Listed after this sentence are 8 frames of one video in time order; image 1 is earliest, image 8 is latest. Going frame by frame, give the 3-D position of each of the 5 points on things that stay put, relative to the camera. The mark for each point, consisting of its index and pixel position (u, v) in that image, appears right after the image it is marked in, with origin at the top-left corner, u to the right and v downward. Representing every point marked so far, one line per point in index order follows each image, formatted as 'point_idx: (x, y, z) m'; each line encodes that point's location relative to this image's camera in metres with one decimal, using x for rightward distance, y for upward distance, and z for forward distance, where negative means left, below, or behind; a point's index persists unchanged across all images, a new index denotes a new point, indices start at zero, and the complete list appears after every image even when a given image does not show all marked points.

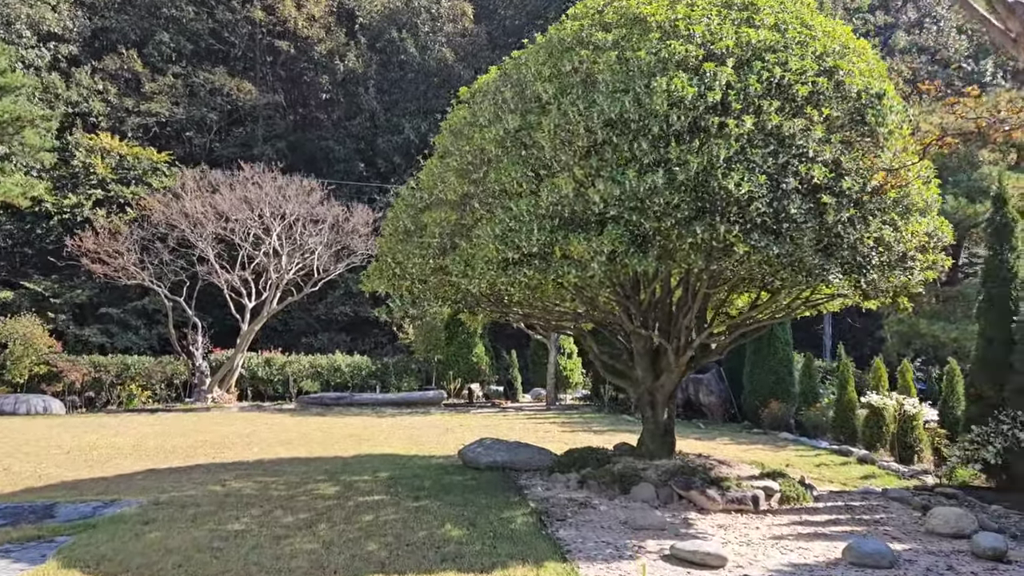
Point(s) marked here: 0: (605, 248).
0: (+0.6, +0.3, +5.6) m
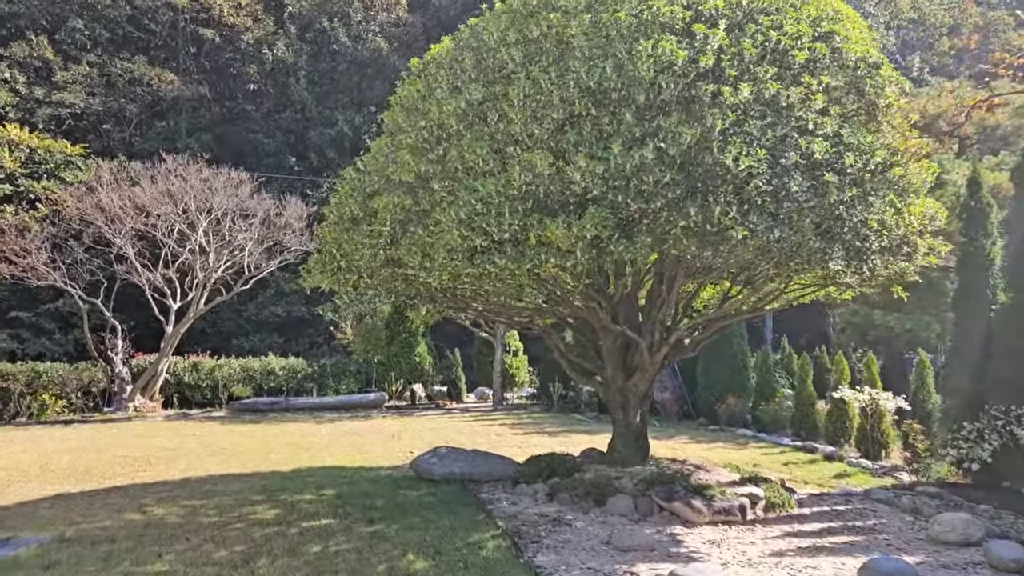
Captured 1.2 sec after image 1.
0: (+0.4, +0.3, +4.9) m
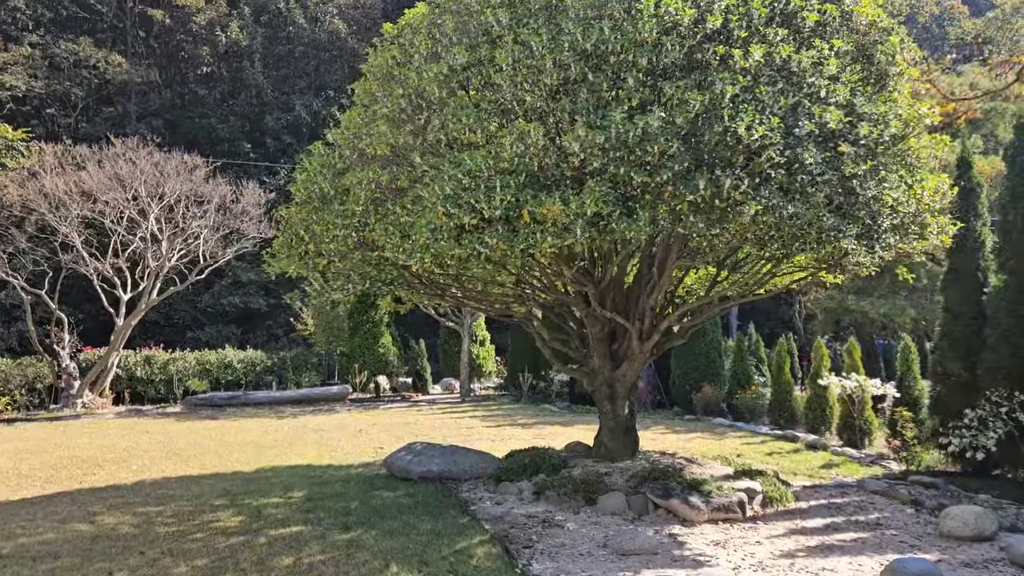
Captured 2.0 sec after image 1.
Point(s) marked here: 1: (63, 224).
0: (+0.4, +0.4, +4.5) m
1: (-7.7, +1.1, +14.5) m
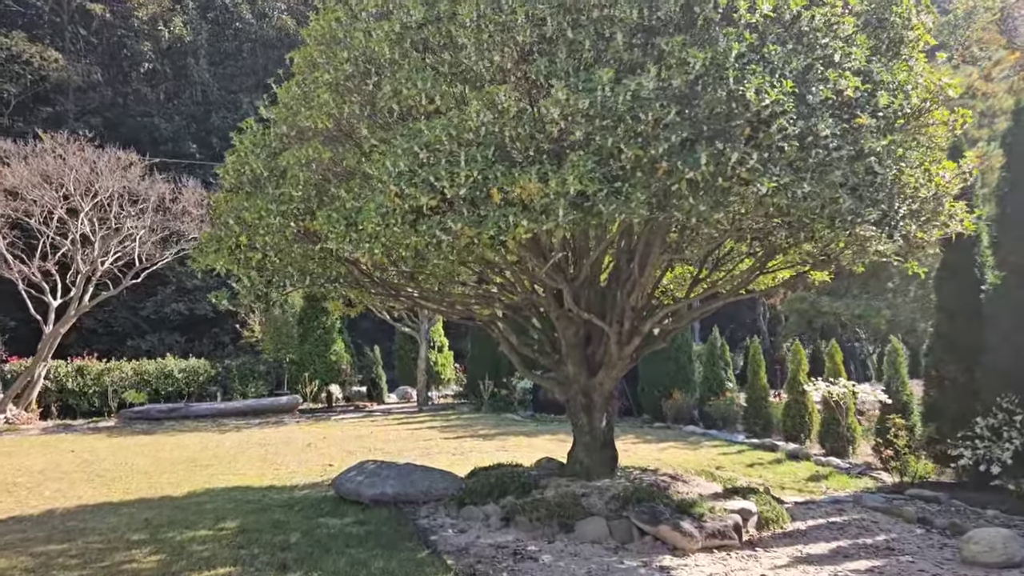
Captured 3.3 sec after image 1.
0: (+0.3, +0.4, +3.7) m
1: (-8.3, +1.0, +13.3) m
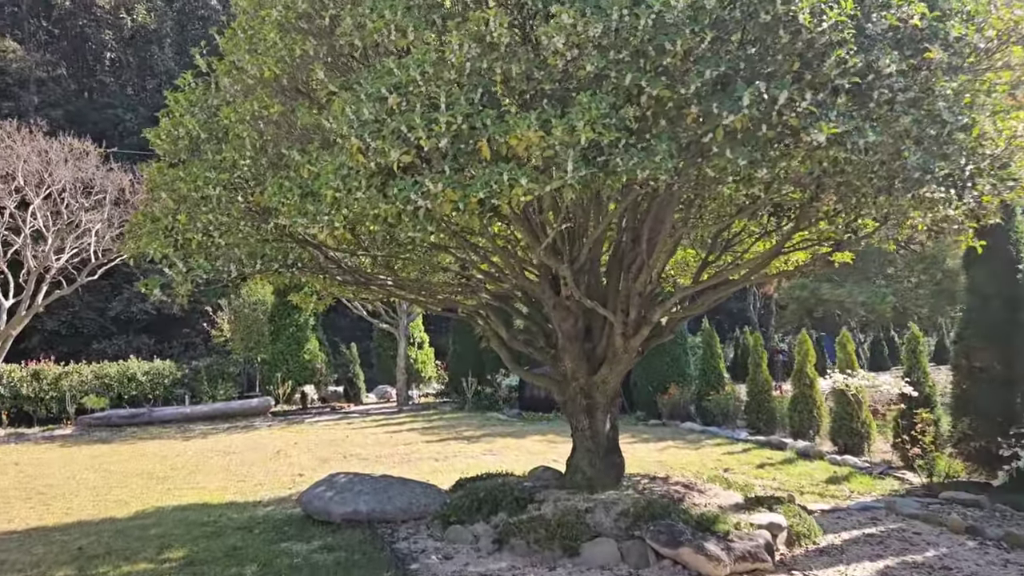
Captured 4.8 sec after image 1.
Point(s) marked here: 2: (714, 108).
0: (+0.2, +0.5, +2.9) m
1: (-8.6, +1.0, +12.3) m
2: (+0.7, +0.6, +3.0) m
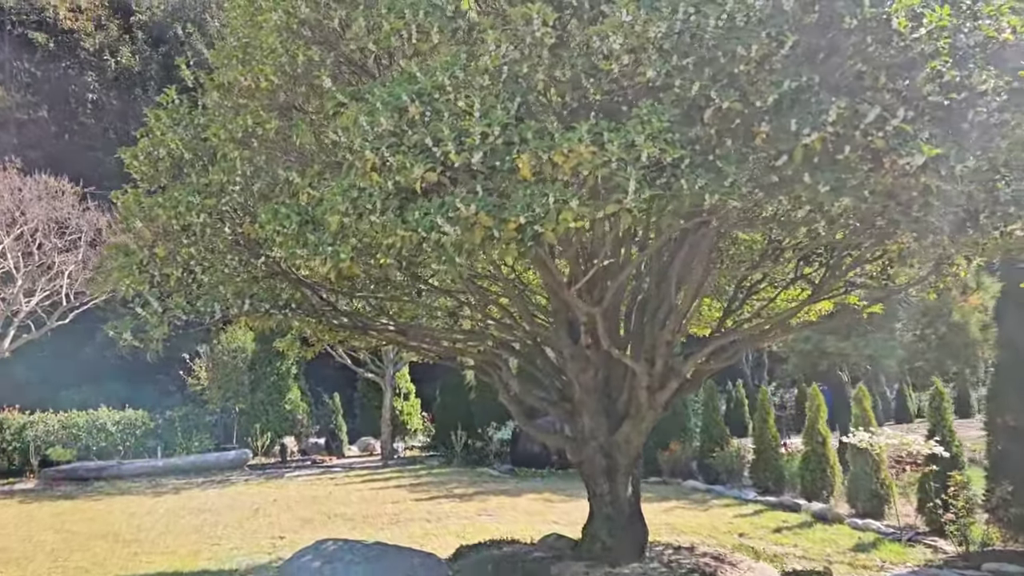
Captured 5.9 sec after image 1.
0: (+0.4, +0.4, +2.5) m
1: (-8.6, +0.4, +11.7) m
2: (+0.8, +0.5, +2.6) m
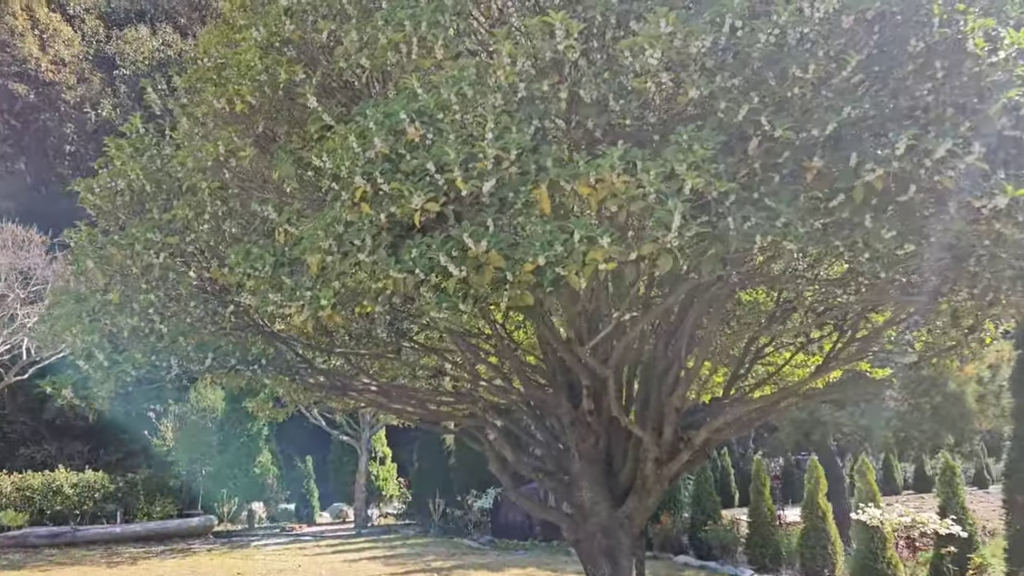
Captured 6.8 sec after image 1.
0: (+0.4, +0.3, +2.1) m
1: (-8.8, -0.2, +11.0) m
2: (+0.9, +0.3, +2.2) m
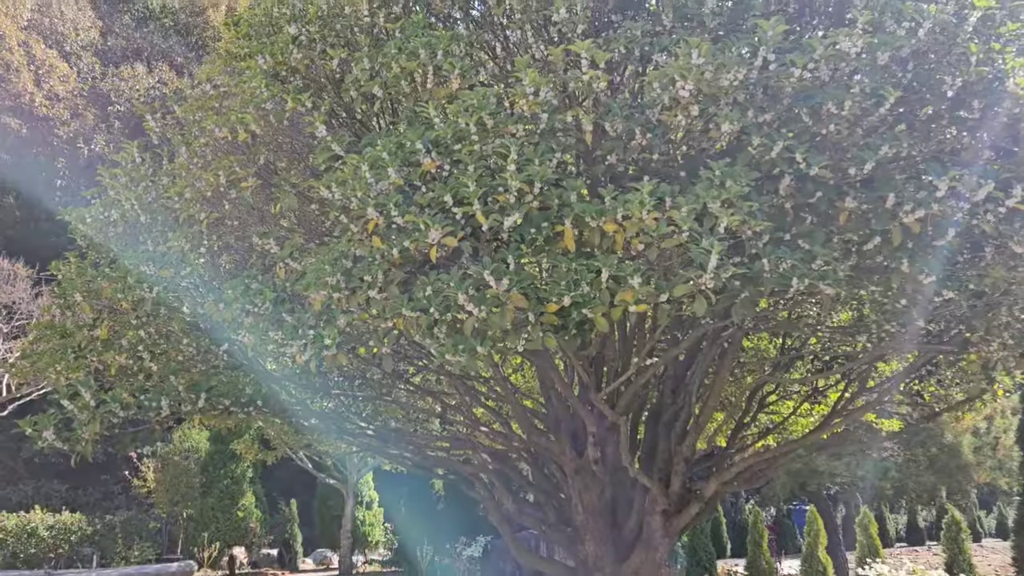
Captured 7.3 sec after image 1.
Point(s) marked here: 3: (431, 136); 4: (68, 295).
0: (+0.5, +0.2, +2.0) m
1: (-8.9, -0.6, +10.7) m
2: (+0.9, +0.2, +2.1) m
3: (-0.2, +0.4, +2.2) m
4: (-1.7, 0.0, +3.2) m
